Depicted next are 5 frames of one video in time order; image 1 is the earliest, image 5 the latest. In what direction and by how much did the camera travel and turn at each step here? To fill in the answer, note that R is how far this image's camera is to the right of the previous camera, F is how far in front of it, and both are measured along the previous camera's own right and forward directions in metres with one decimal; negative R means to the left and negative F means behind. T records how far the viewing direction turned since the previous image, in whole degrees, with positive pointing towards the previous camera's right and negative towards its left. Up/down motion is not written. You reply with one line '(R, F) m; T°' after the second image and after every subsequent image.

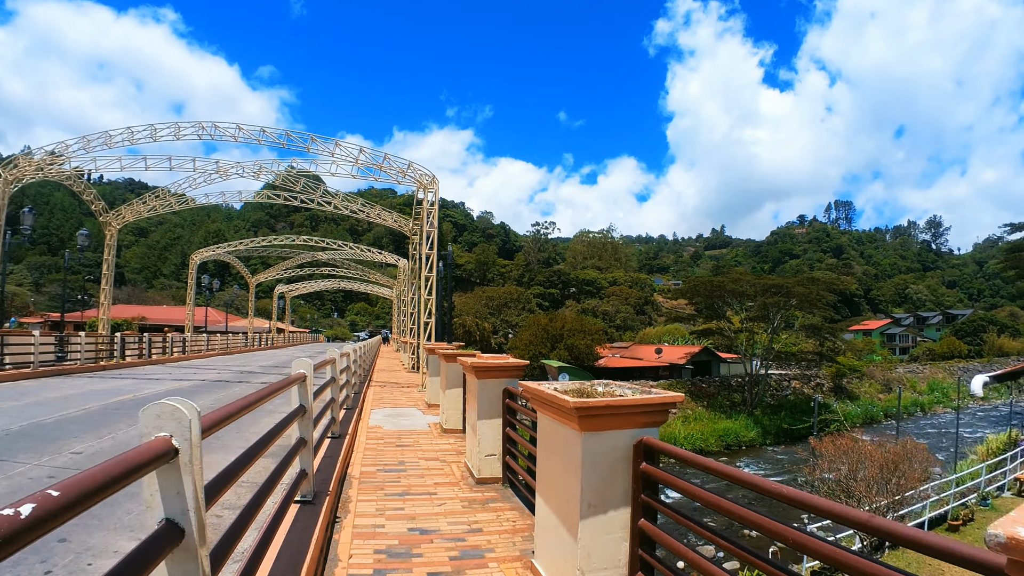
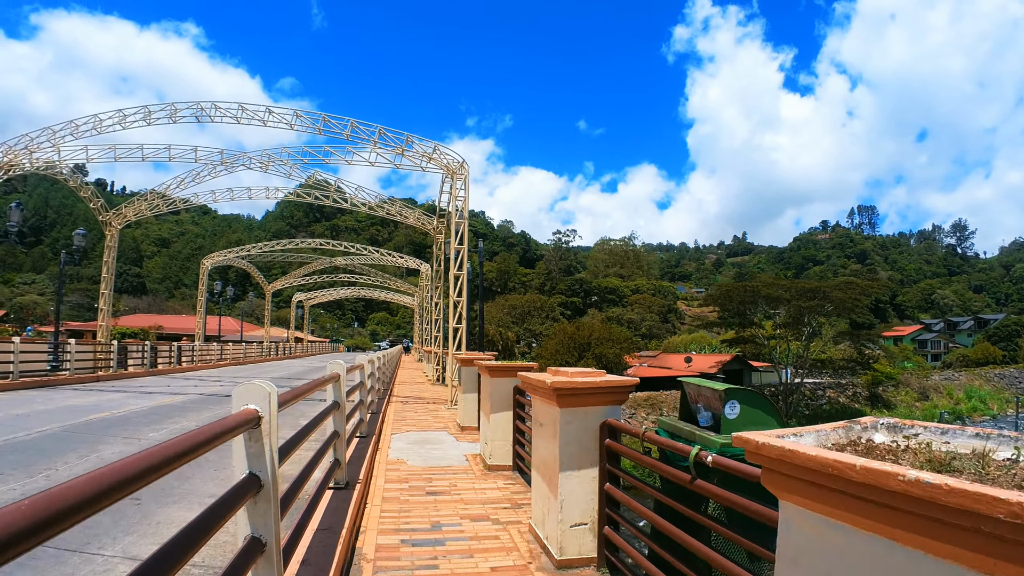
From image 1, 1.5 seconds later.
(-0.5, +1.7) m; -2°
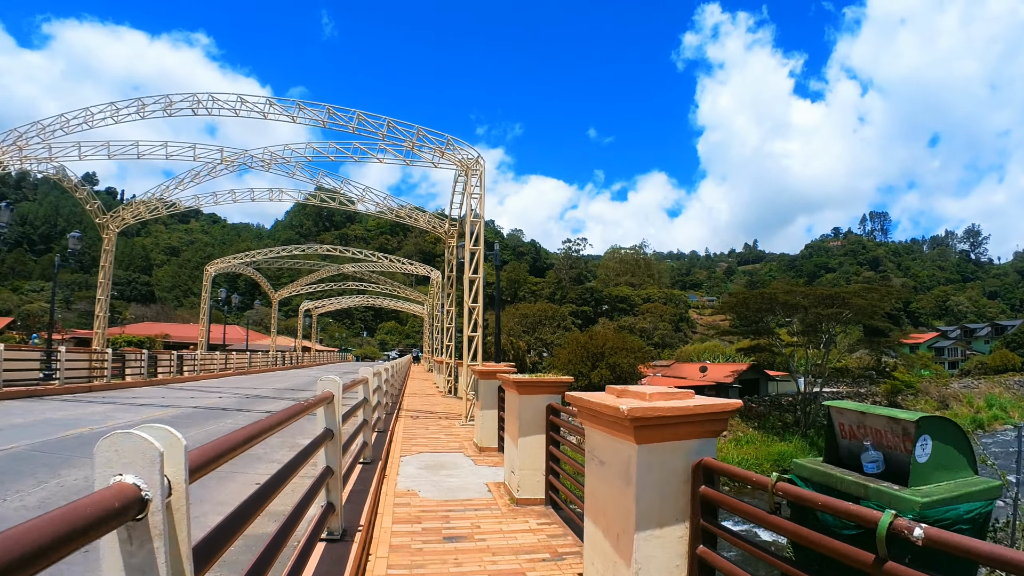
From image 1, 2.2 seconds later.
(-0.2, +0.8) m; -1°
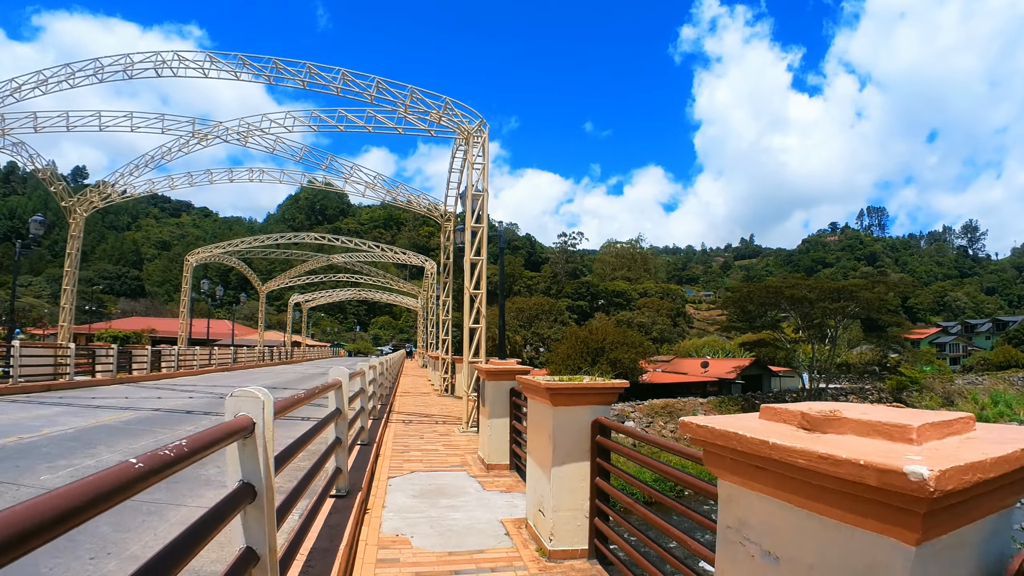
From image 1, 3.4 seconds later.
(-0.2, +1.3) m; 0°
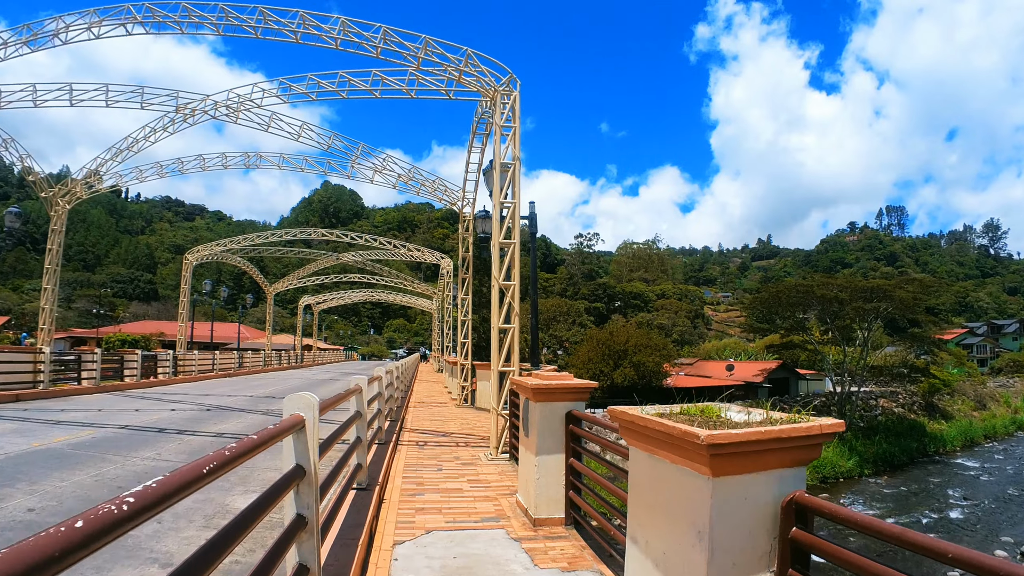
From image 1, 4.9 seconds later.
(-0.3, +1.5) m; -1°
